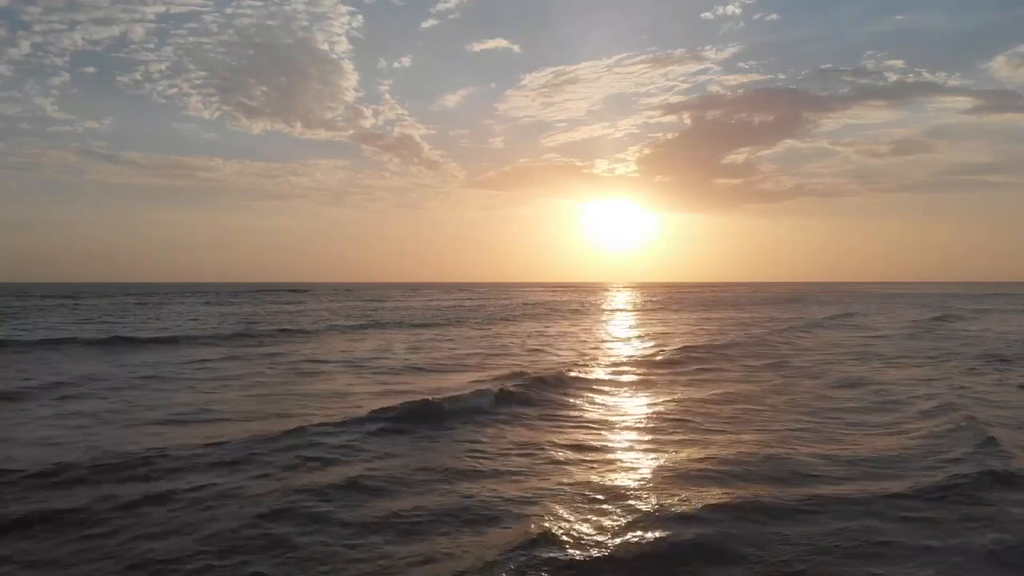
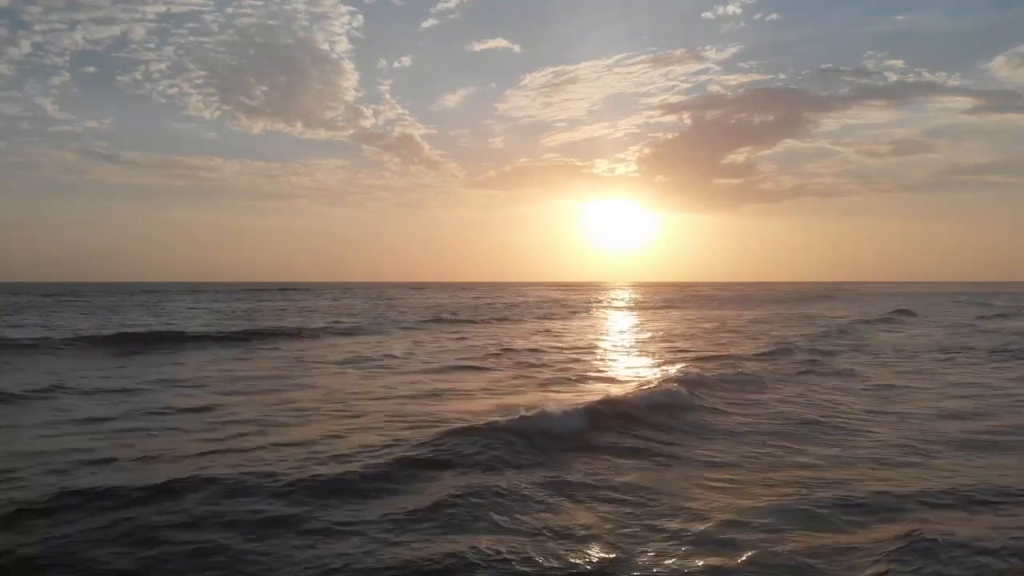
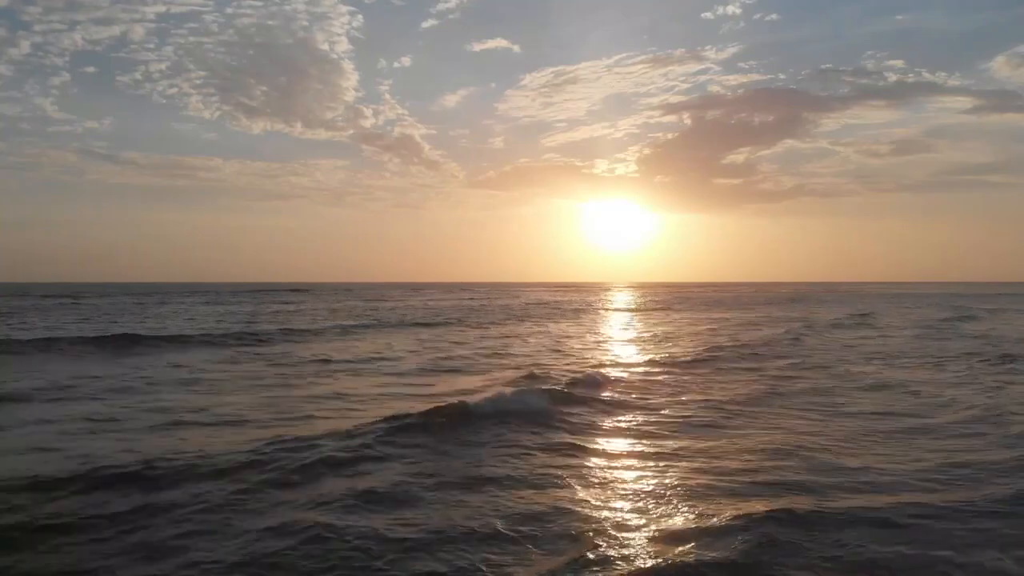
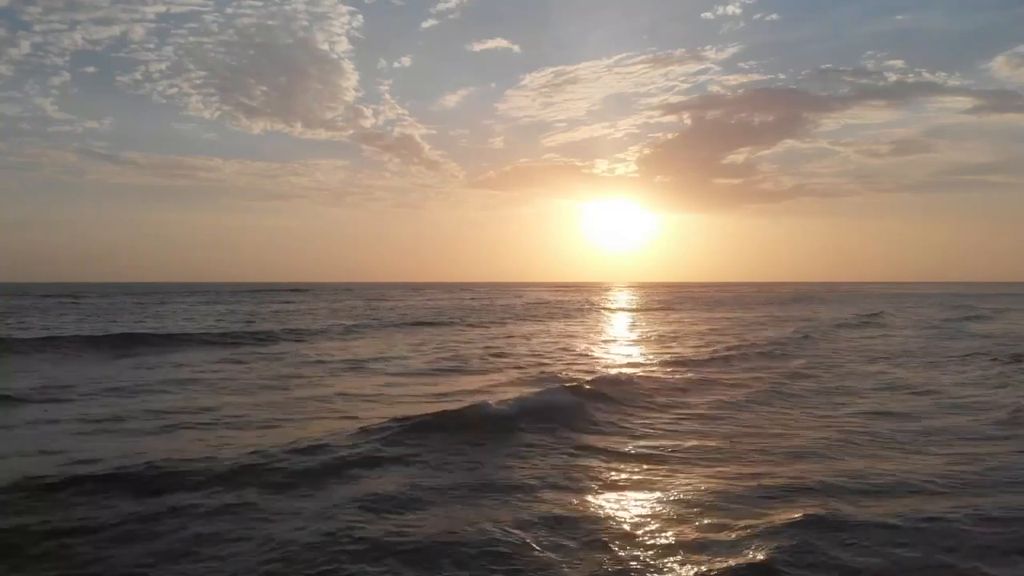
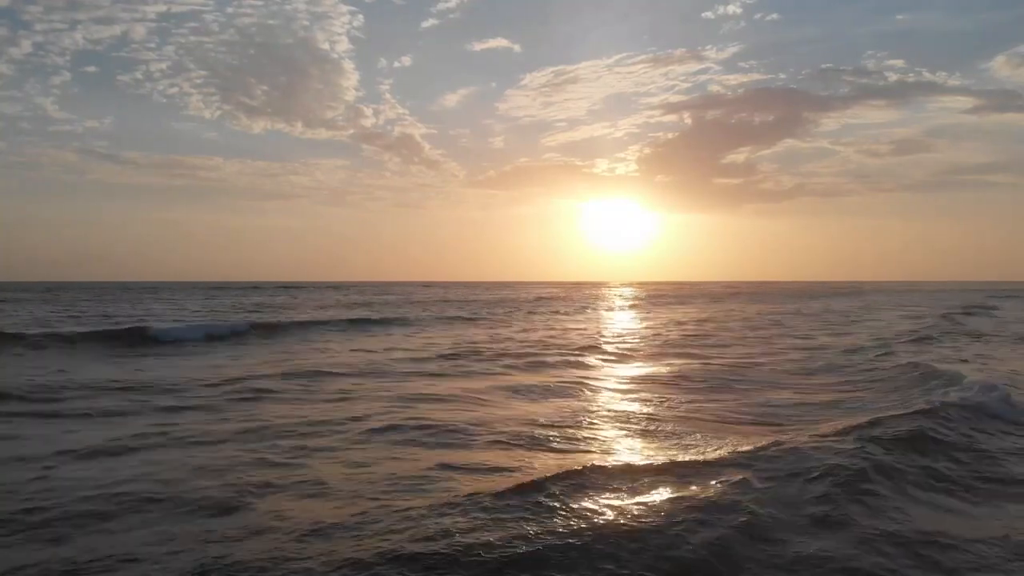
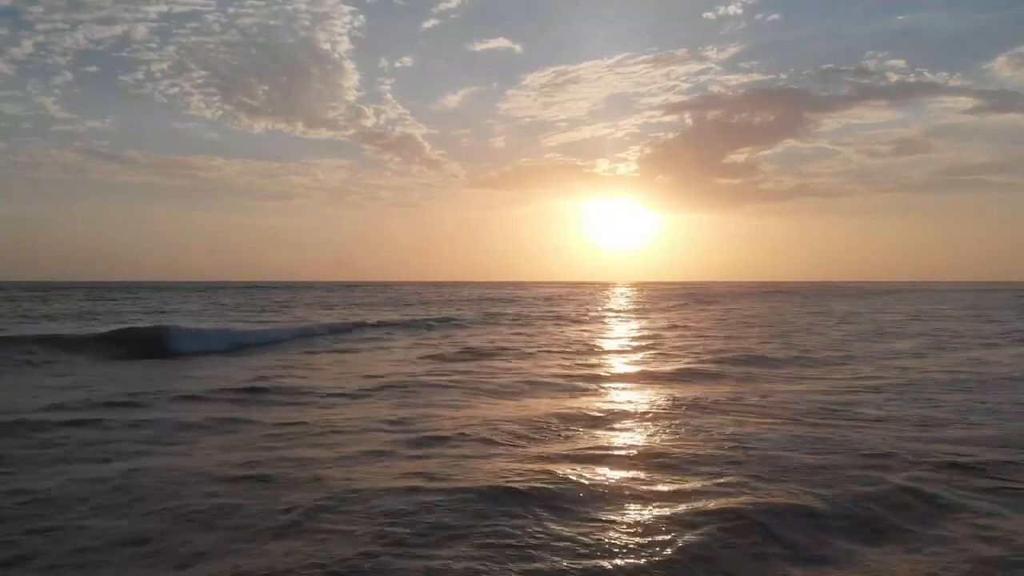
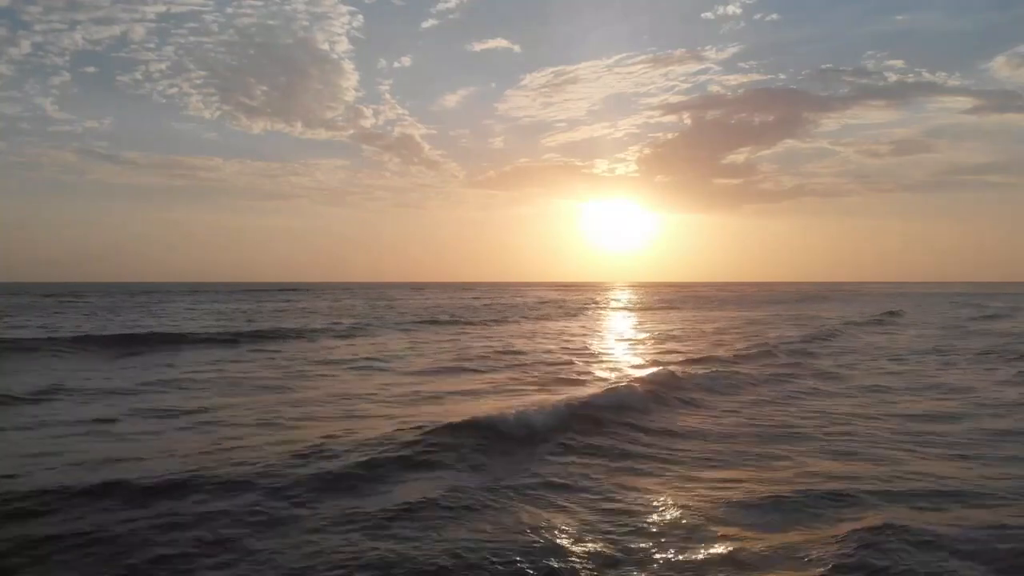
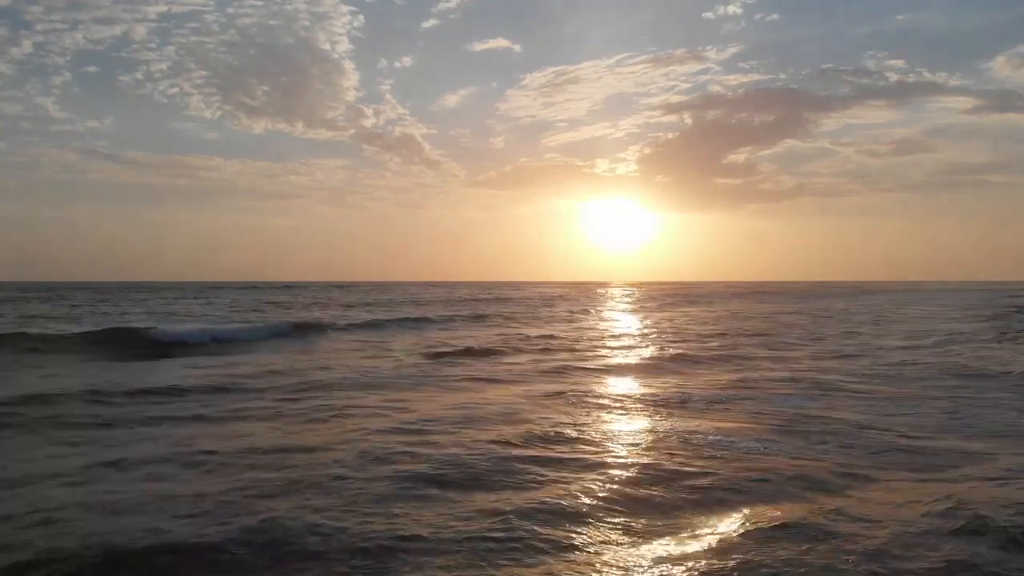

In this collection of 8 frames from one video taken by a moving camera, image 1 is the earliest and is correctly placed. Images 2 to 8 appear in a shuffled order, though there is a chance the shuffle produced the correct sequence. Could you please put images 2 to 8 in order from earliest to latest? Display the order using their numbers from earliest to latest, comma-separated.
3, 4, 7, 2, 5, 8, 6
